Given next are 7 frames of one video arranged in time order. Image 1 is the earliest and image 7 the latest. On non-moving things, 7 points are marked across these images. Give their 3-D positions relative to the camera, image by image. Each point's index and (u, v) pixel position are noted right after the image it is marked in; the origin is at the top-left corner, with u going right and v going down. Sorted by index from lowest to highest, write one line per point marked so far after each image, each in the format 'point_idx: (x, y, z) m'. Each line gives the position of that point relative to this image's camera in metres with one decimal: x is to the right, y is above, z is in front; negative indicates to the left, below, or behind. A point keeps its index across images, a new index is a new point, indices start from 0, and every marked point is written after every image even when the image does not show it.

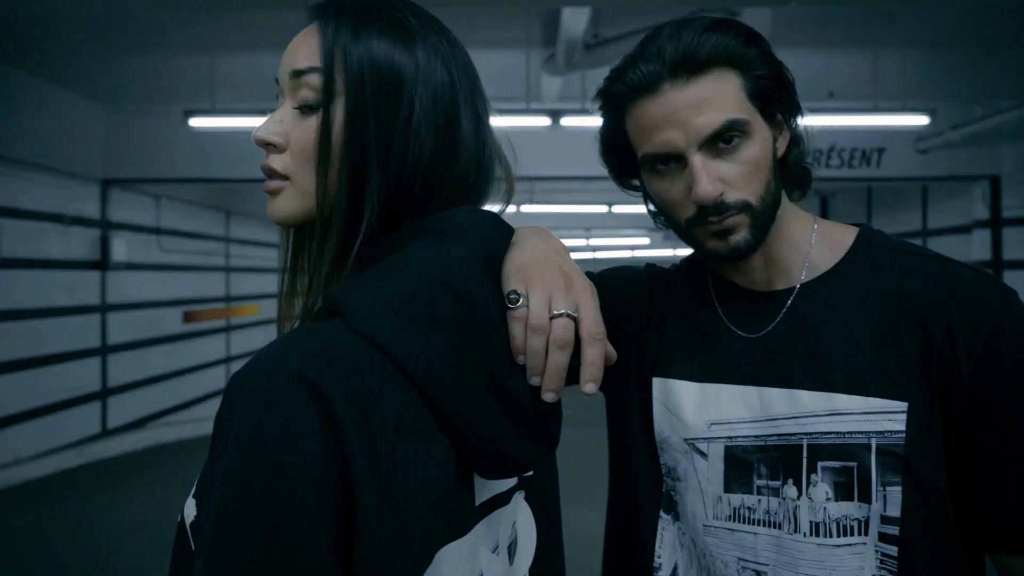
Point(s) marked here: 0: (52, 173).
0: (-4.4, +1.1, +5.7) m
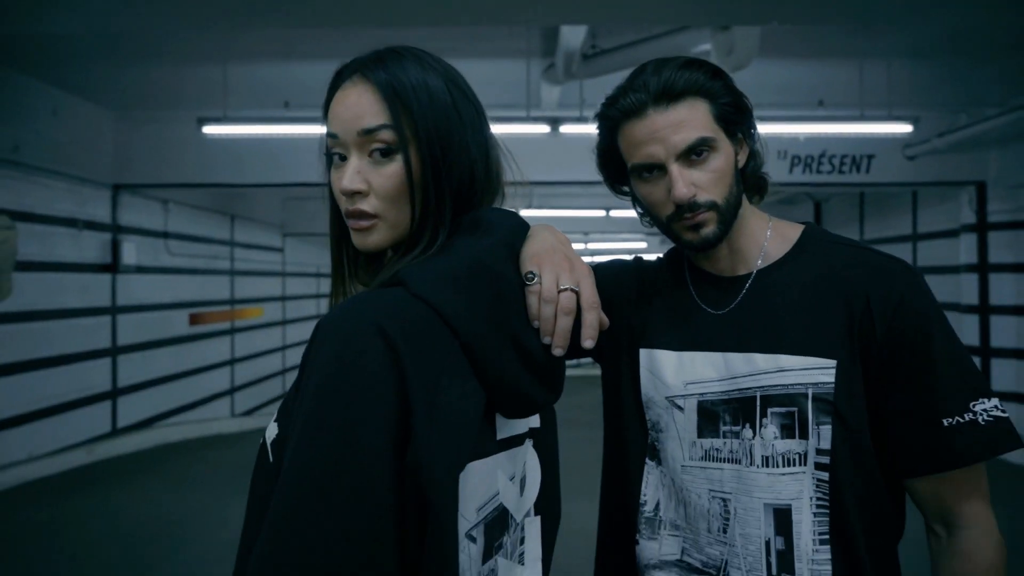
0: (-4.4, +1.1, +5.8) m
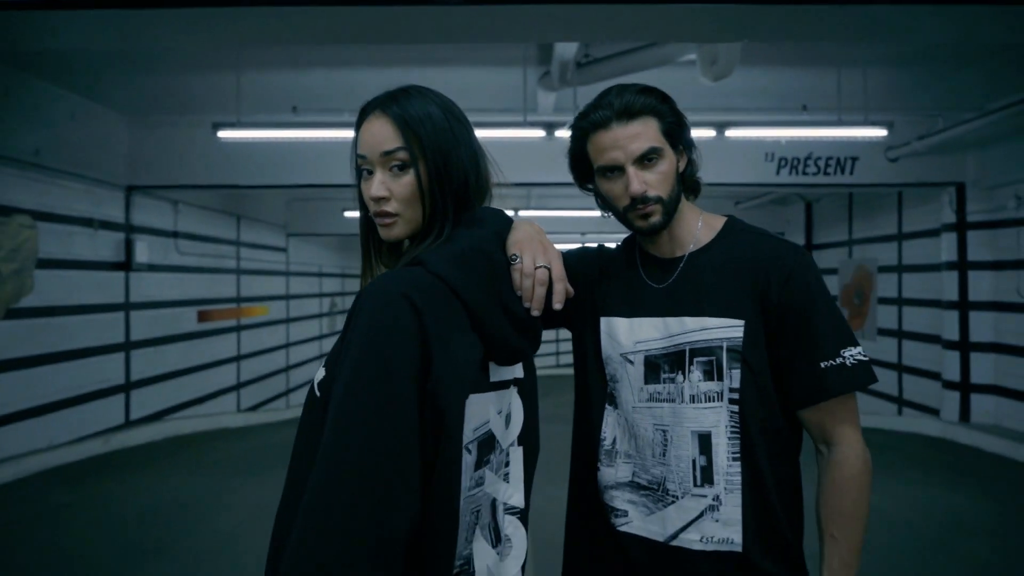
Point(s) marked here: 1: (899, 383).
0: (-4.4, +1.1, +6.1) m
1: (+5.1, -1.3, +7.8) m
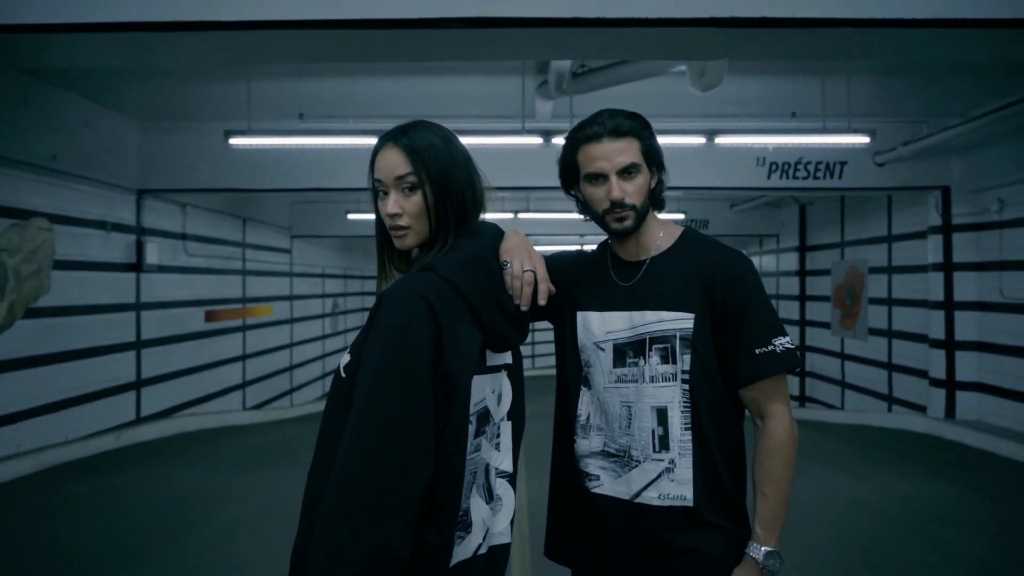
0: (-4.4, +1.1, +6.3) m
1: (+5.1, -1.3, +8.0) m
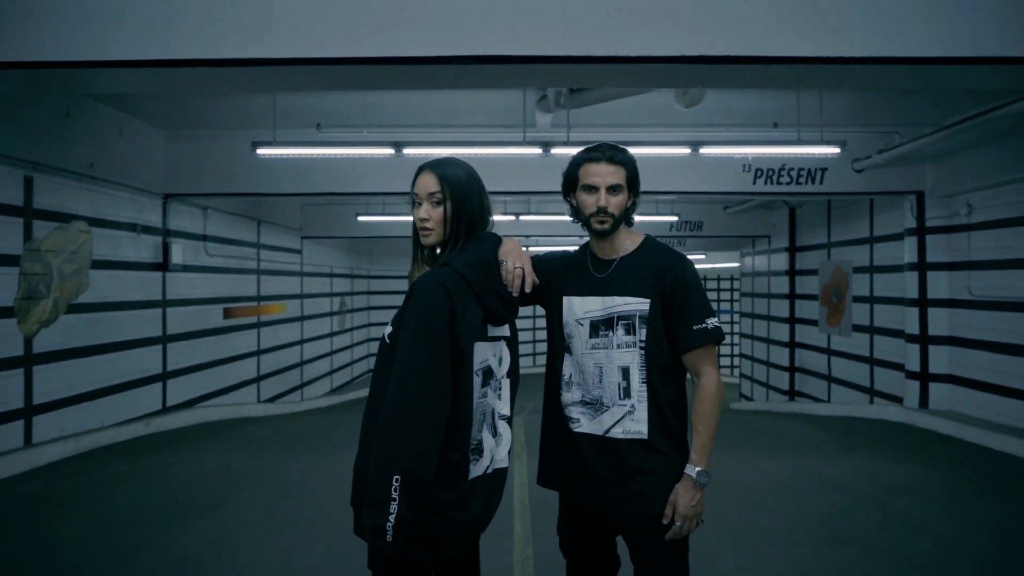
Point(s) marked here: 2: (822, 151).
0: (-4.4, +1.1, +6.8) m
1: (+5.2, -1.3, +8.5) m
2: (+3.0, +1.3, +5.7) m
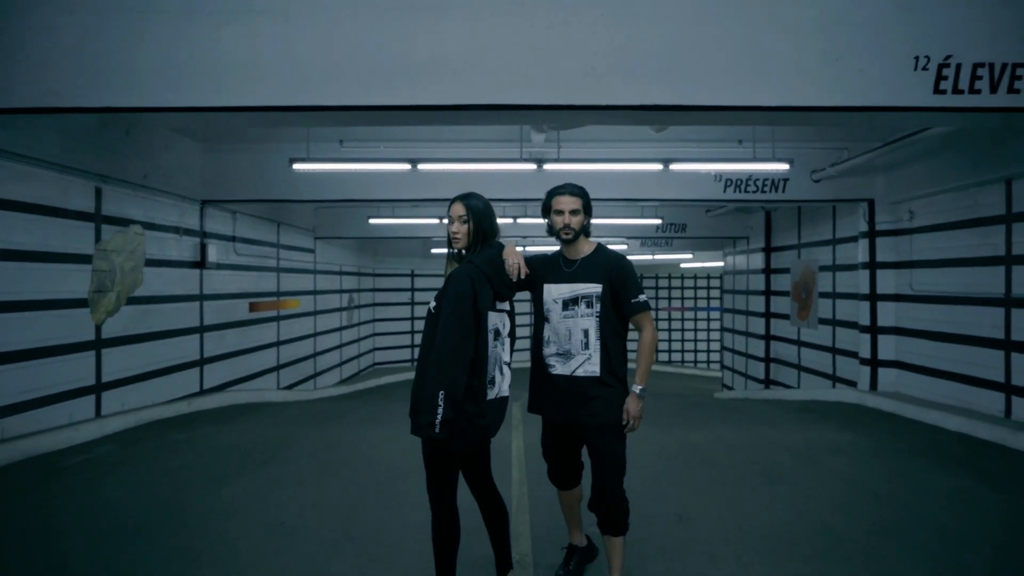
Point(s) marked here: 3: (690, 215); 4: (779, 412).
0: (-4.4, +1.2, +7.7) m
1: (+5.1, -1.2, +9.4) m
2: (+3.0, +1.4, +6.6) m
3: (+3.7, +1.6, +12.5) m
4: (+3.6, -1.7, +8.0) m
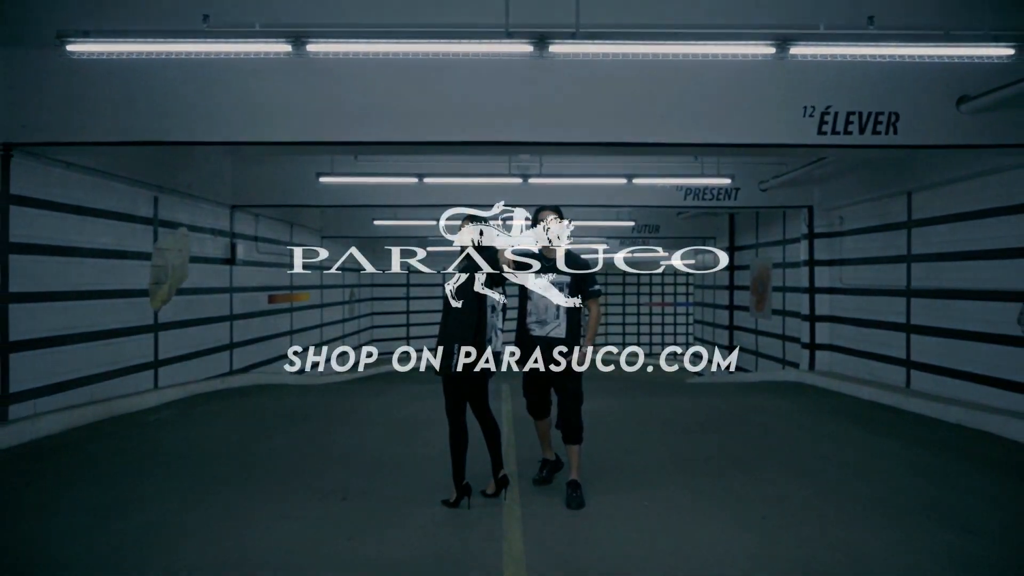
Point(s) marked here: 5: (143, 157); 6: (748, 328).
0: (-4.6, +1.3, +8.9) m
1: (+4.9, -1.1, +10.8) m
2: (+2.8, +1.5, +8.0) m
3: (+3.5, +1.7, +13.8) m
4: (+3.5, -1.6, +9.4) m
5: (-4.5, +1.6, +7.1) m
6: (+5.0, -0.9, +12.5) m
